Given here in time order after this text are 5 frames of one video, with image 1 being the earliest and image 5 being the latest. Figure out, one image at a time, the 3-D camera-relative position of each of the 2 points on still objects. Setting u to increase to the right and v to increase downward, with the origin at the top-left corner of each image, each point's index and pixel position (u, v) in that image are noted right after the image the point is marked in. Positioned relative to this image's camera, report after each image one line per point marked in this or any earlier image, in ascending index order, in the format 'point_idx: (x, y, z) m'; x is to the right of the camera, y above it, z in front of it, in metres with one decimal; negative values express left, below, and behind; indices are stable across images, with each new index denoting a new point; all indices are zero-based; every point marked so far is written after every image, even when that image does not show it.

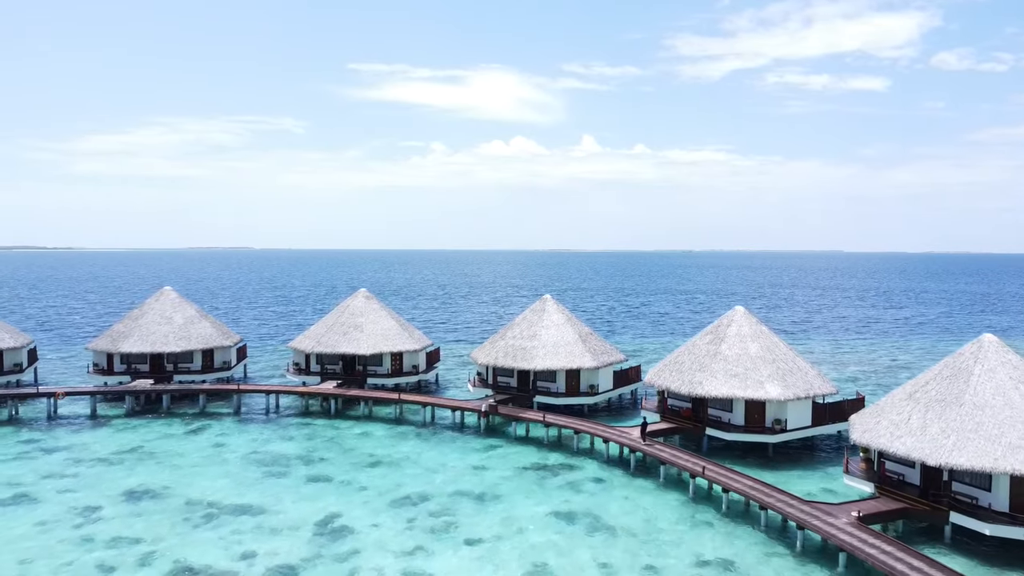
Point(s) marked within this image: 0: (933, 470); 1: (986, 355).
0: (+11.9, -5.1, +19.4) m
1: (+13.7, -1.9, +20.0) m
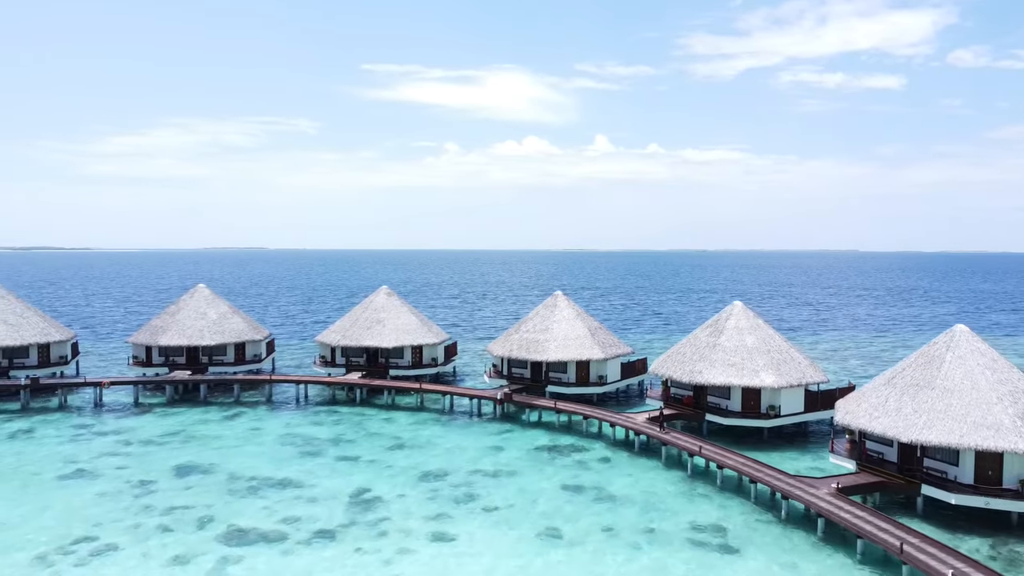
0: (+12.3, -5.0, +21.4) m
1: (+14.2, -1.8, +21.9) m
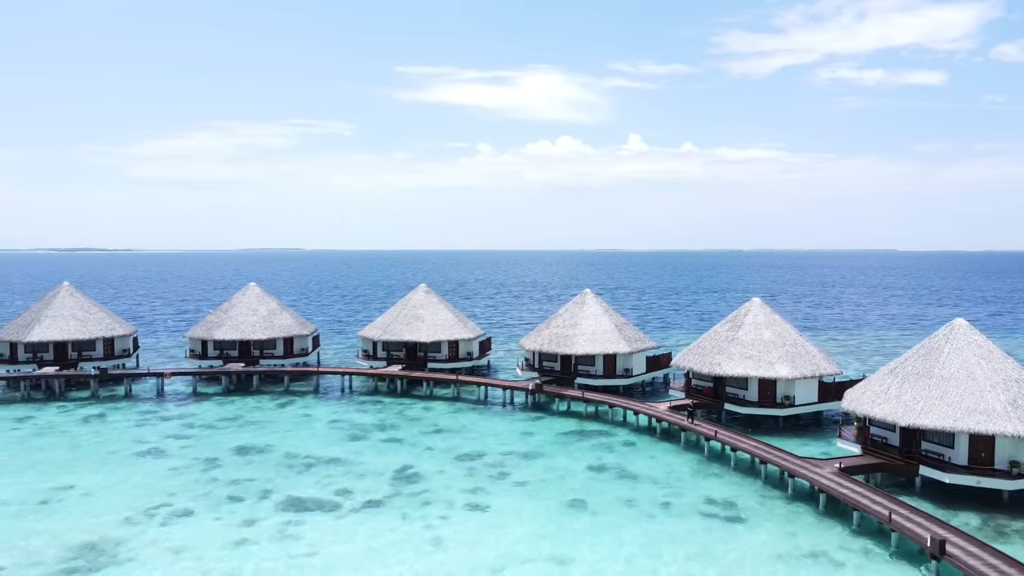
0: (+13.3, -4.8, +23.1) m
1: (+15.2, -1.6, +23.5) m
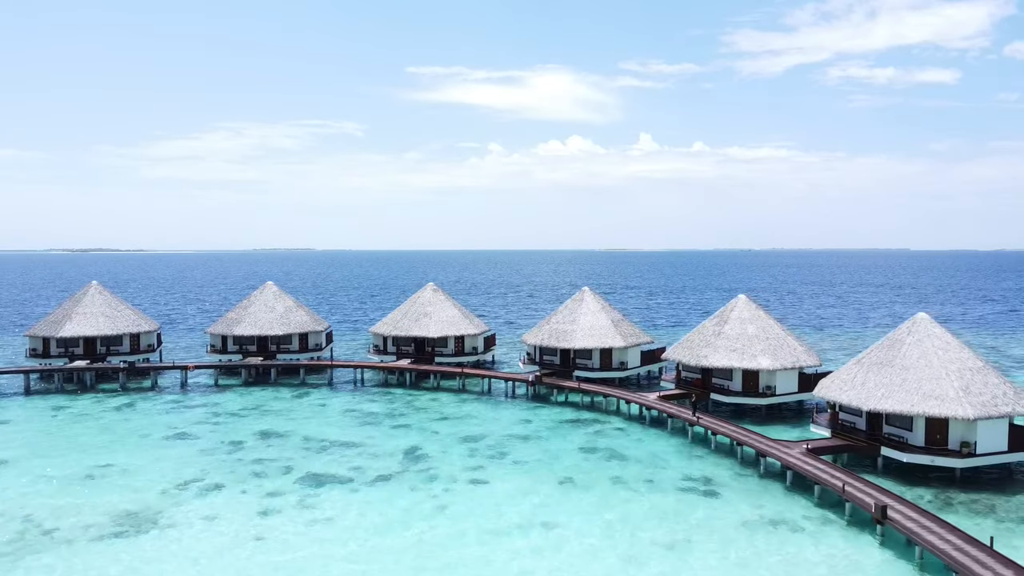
0: (+13.2, -4.7, +25.2) m
1: (+15.1, -1.5, +25.6) m
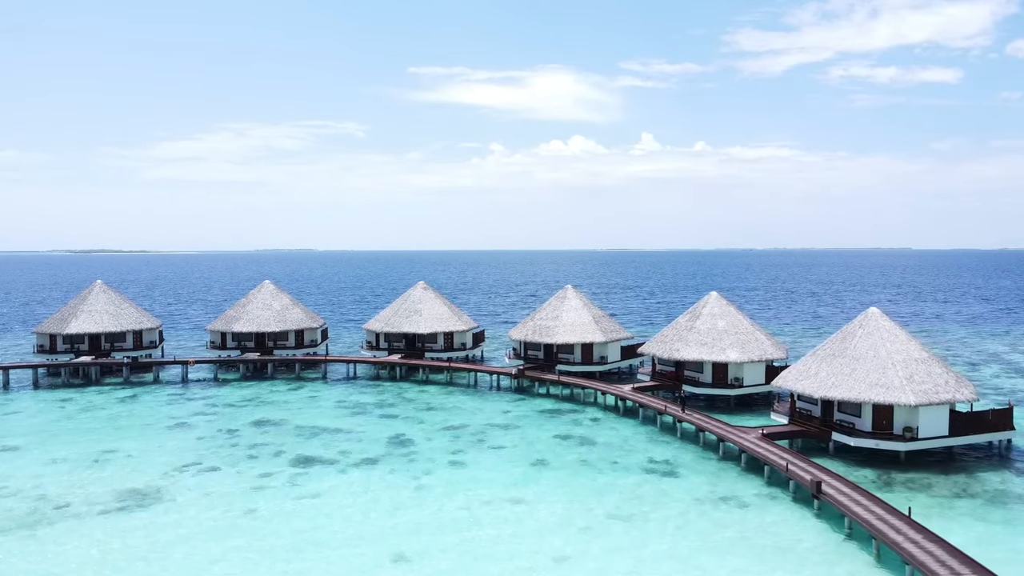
0: (+12.3, -4.6, +26.9) m
1: (+14.2, -1.4, +27.3) m
